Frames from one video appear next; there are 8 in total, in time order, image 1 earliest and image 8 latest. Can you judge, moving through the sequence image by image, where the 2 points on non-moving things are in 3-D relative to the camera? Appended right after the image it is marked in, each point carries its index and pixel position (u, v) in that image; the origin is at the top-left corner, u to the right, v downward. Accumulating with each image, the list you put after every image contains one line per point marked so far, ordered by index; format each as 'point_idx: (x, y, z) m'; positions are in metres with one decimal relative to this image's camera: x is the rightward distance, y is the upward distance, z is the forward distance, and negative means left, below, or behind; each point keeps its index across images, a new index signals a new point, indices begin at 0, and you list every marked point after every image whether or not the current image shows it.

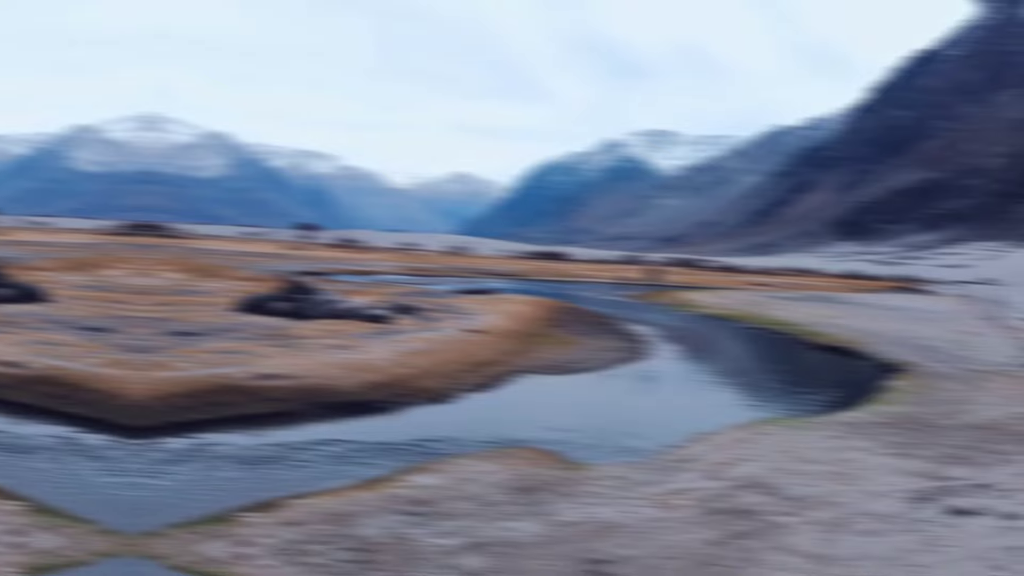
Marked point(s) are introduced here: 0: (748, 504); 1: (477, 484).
0: (+3.8, -3.5, +14.3) m
1: (-0.7, -3.6, +16.3) m
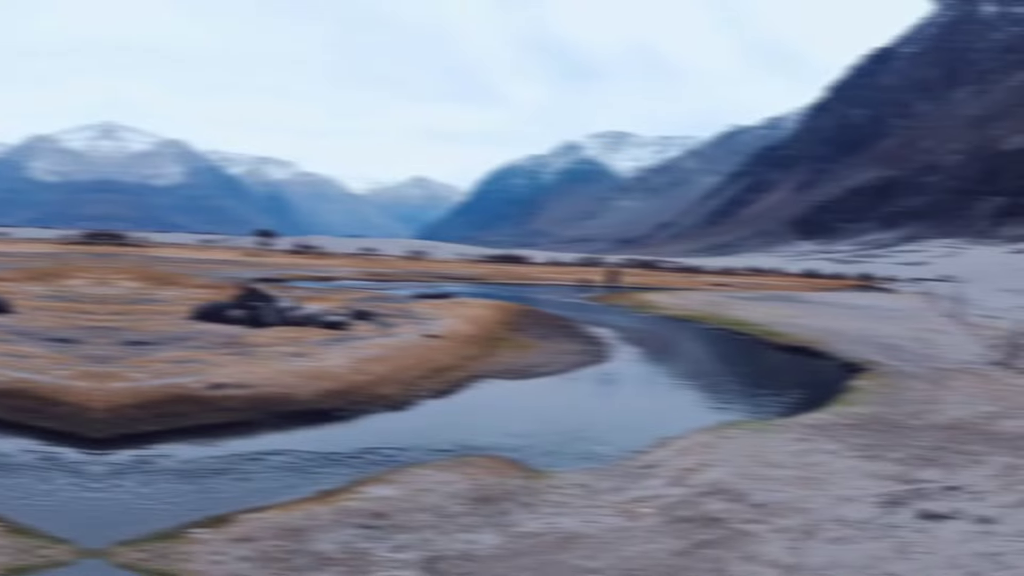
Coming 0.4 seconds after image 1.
0: (+3.1, -3.5, +14.0) m
1: (-1.4, -3.7, +15.7) m
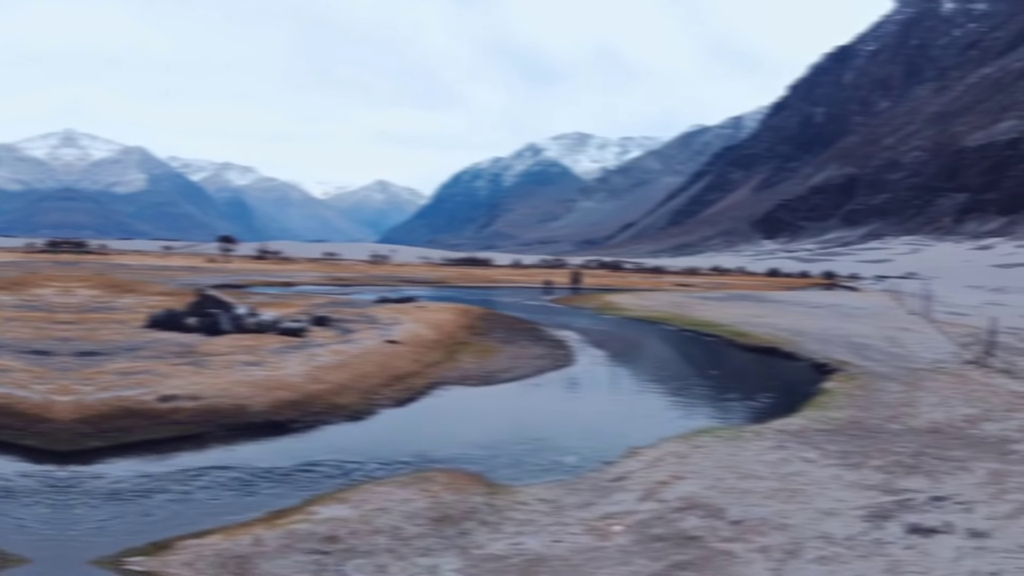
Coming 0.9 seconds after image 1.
0: (+2.6, -3.5, +13.1) m
1: (-2.0, -3.8, +14.7) m
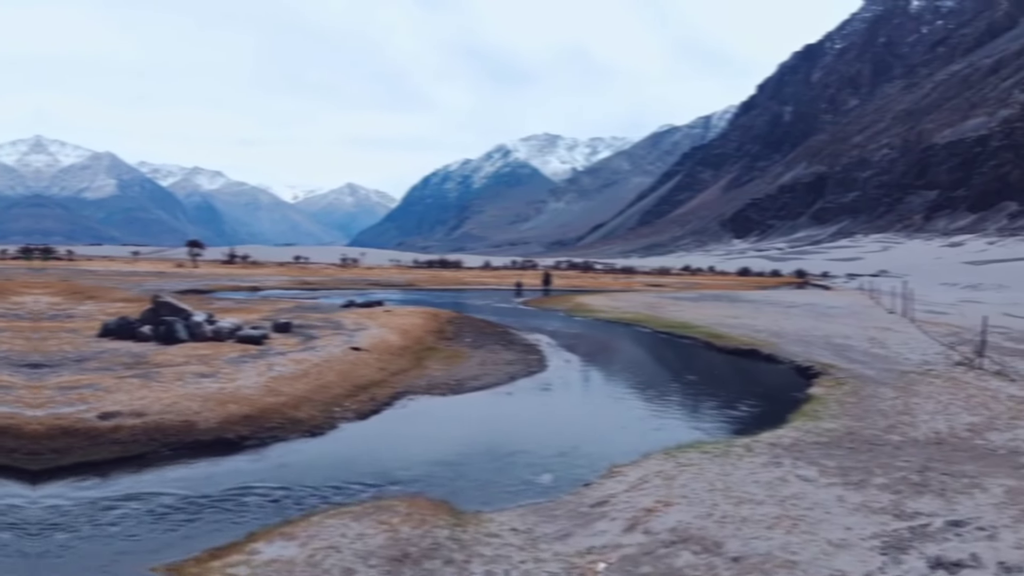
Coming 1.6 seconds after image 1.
0: (+2.2, -3.6, +11.6) m
1: (-2.5, -3.9, +13.0) m
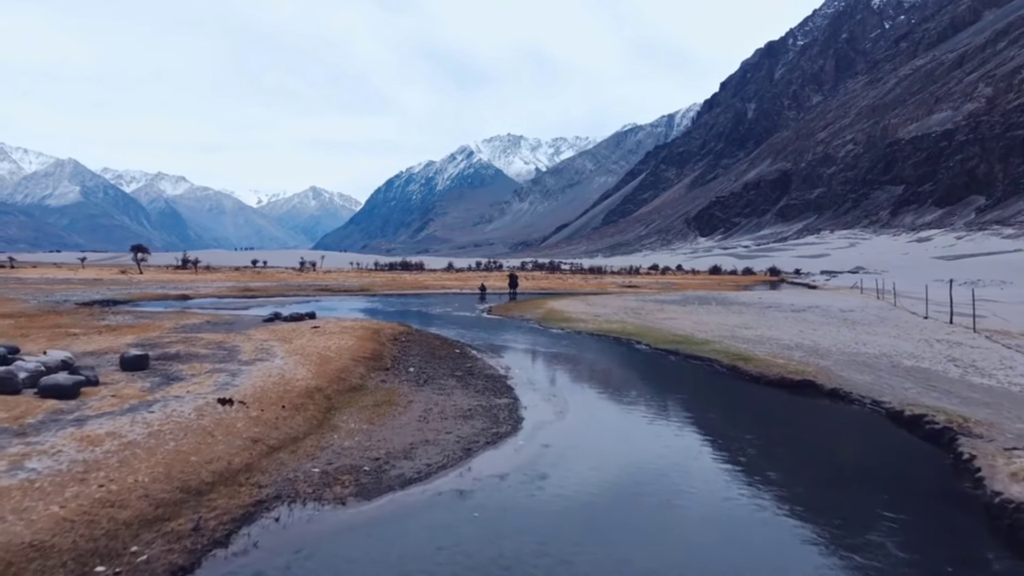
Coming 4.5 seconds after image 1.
0: (+1.8, -3.7, +6.2) m
1: (-2.9, -4.1, +7.5) m
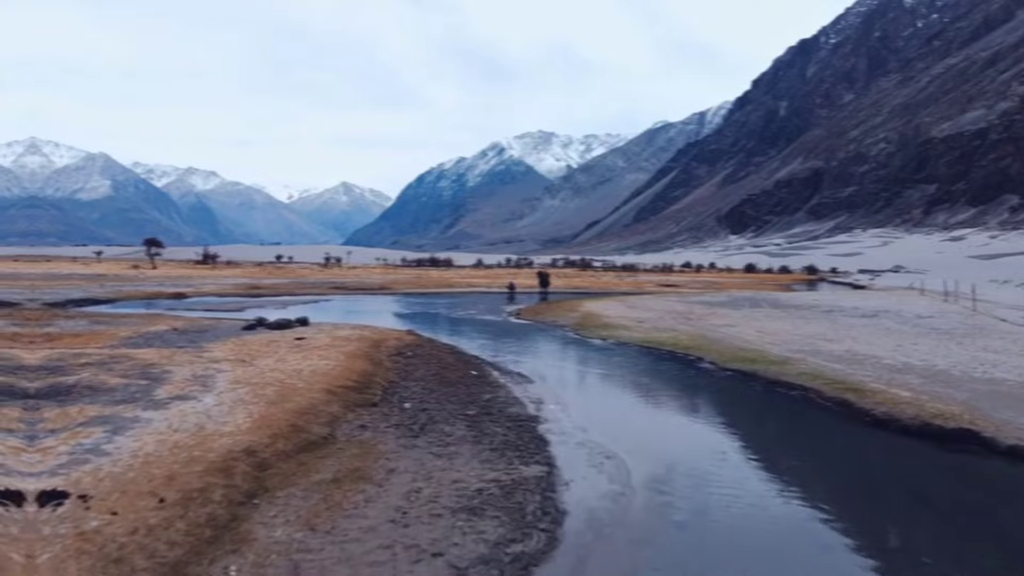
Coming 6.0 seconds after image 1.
0: (+1.9, -3.9, +2.2) m
1: (-2.8, -4.2, +3.6) m
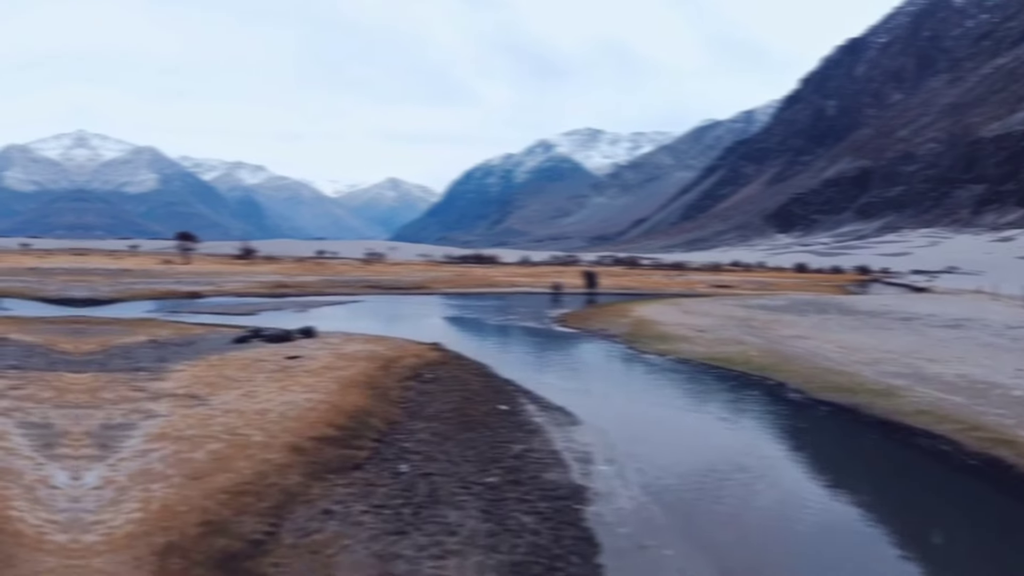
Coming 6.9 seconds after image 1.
0: (+1.7, -4.1, -1.0) m
1: (-2.9, -4.3, +0.7) m
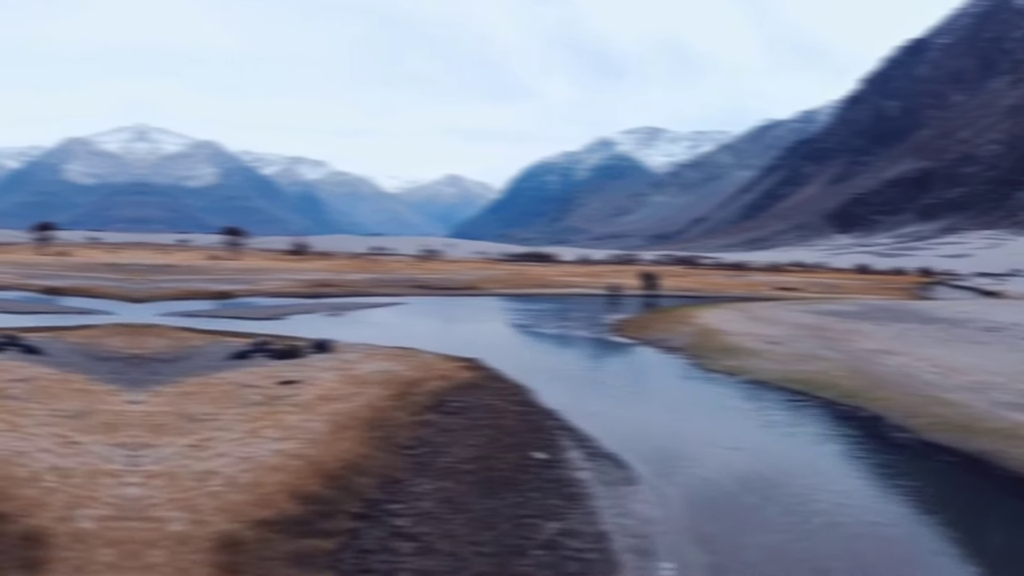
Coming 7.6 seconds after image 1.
0: (+1.2, -4.3, -3.5) m
1: (-3.2, -4.5, -1.5) m
